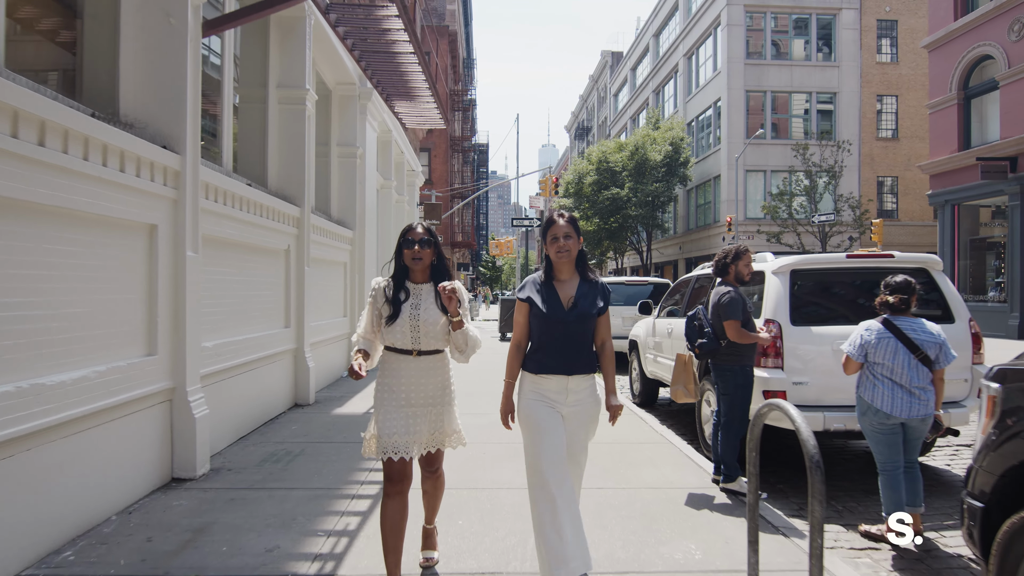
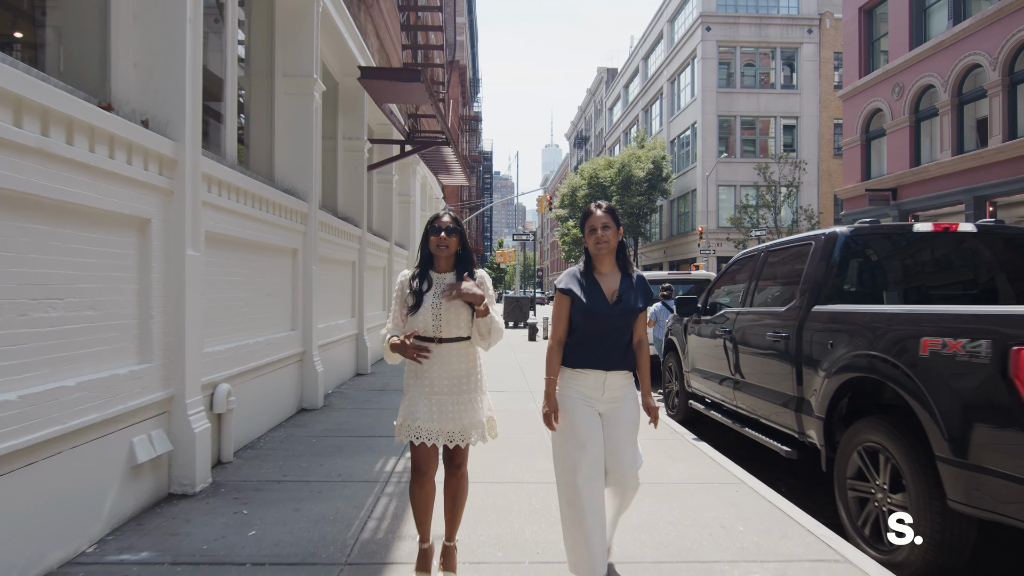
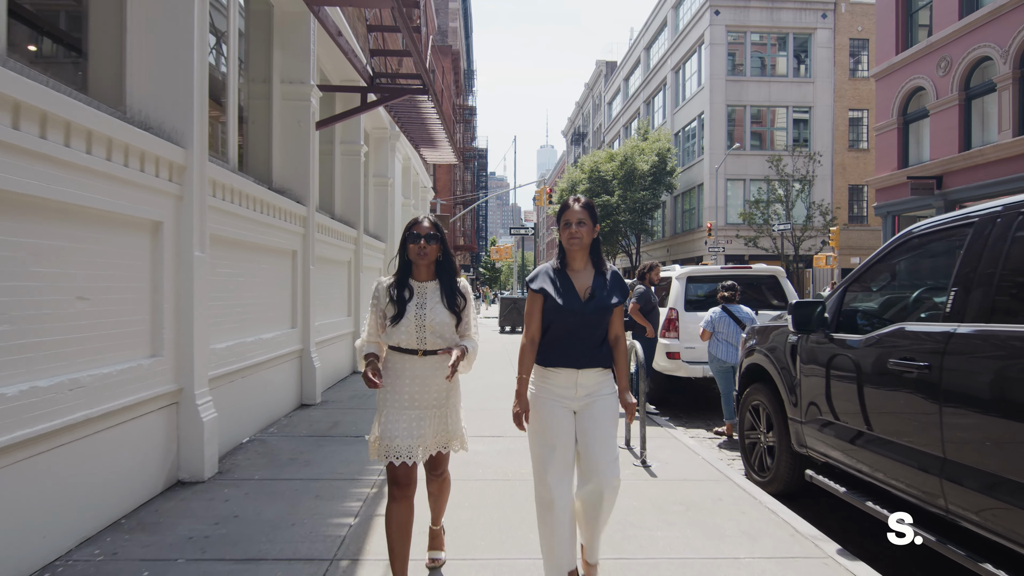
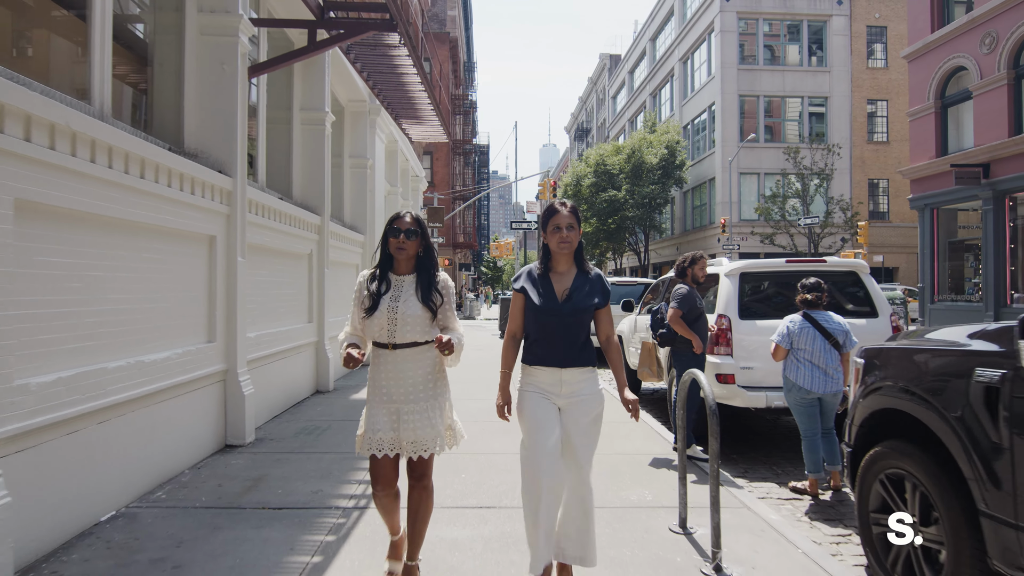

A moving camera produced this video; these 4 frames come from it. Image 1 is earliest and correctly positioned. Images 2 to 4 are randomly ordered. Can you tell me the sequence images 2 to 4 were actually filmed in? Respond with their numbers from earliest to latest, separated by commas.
4, 3, 2
